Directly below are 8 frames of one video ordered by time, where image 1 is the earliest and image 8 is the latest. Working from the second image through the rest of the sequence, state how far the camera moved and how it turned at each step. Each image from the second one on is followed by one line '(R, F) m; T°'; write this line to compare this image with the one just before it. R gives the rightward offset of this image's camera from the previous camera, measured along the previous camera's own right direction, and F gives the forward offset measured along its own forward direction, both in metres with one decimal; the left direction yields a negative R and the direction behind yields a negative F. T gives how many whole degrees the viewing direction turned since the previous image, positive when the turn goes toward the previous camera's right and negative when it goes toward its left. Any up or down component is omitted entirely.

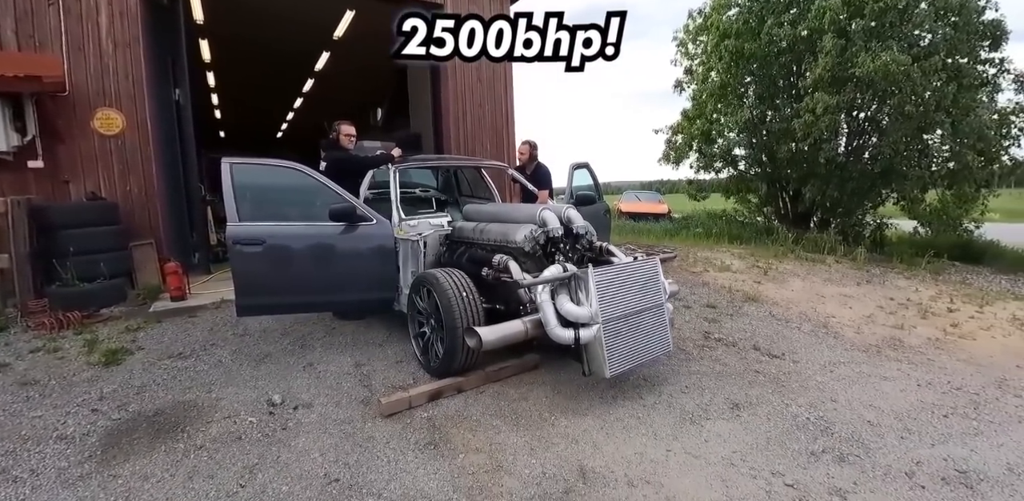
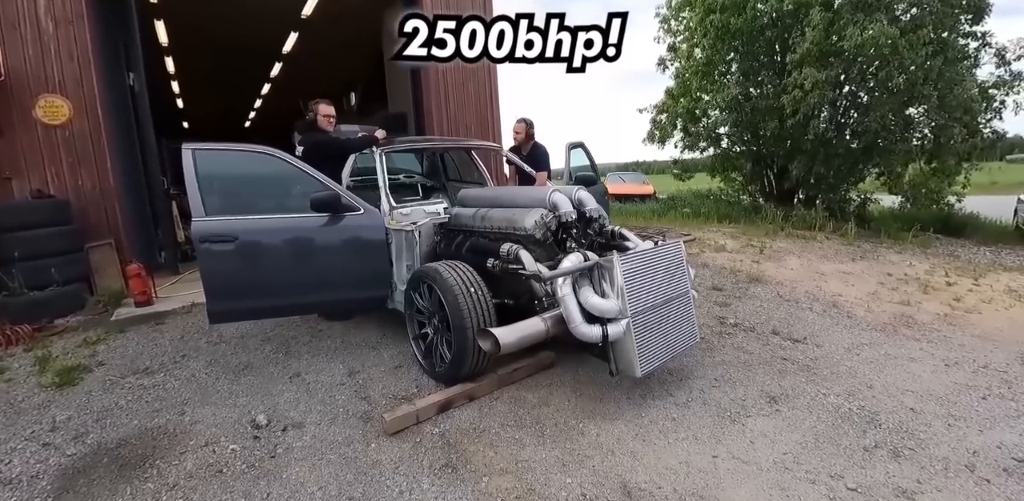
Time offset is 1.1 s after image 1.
(-0.2, +0.3) m; +3°
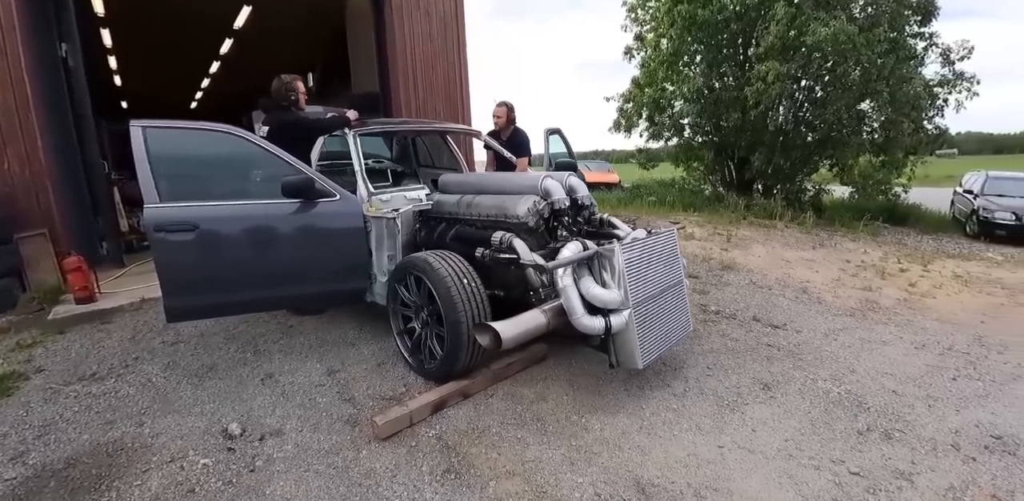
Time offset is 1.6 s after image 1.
(-0.2, +0.1) m; +5°
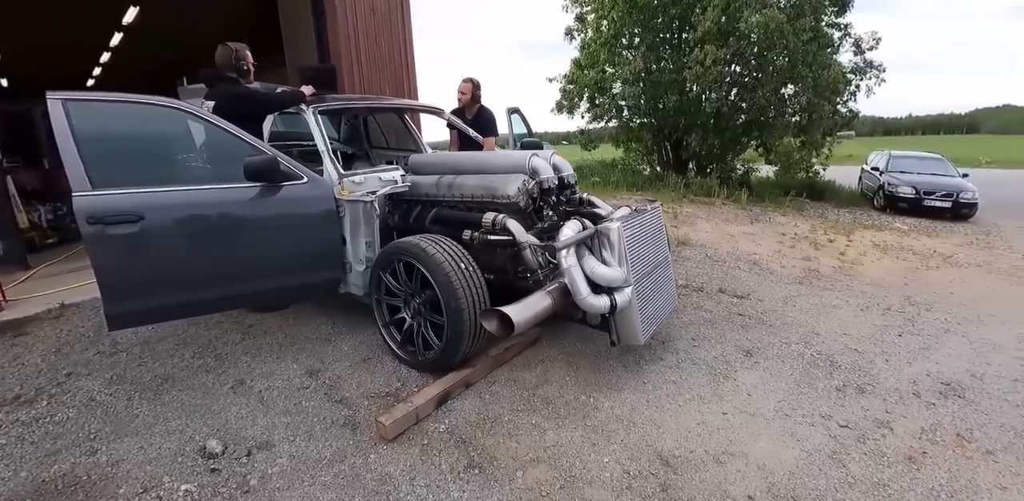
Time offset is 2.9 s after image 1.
(-0.3, +0.1) m; +8°
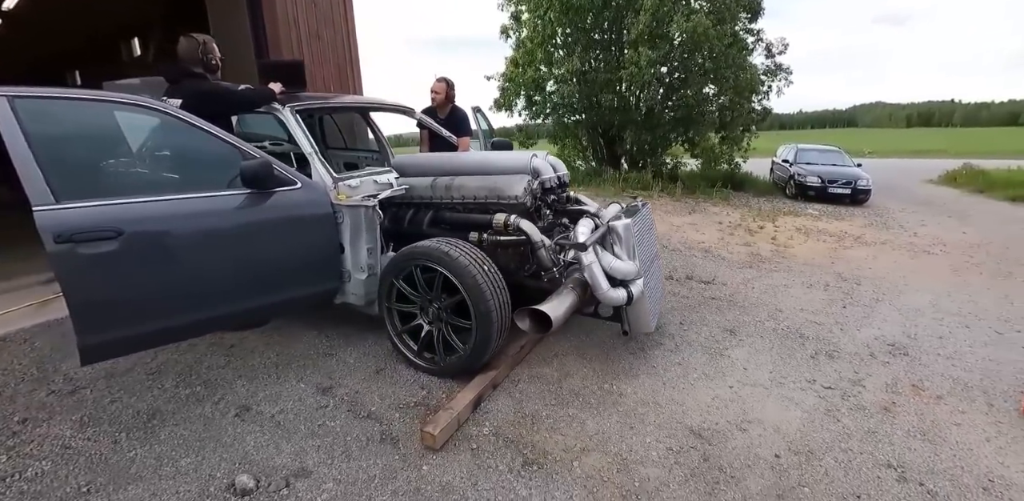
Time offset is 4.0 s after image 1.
(-0.5, 0.0) m; +9°
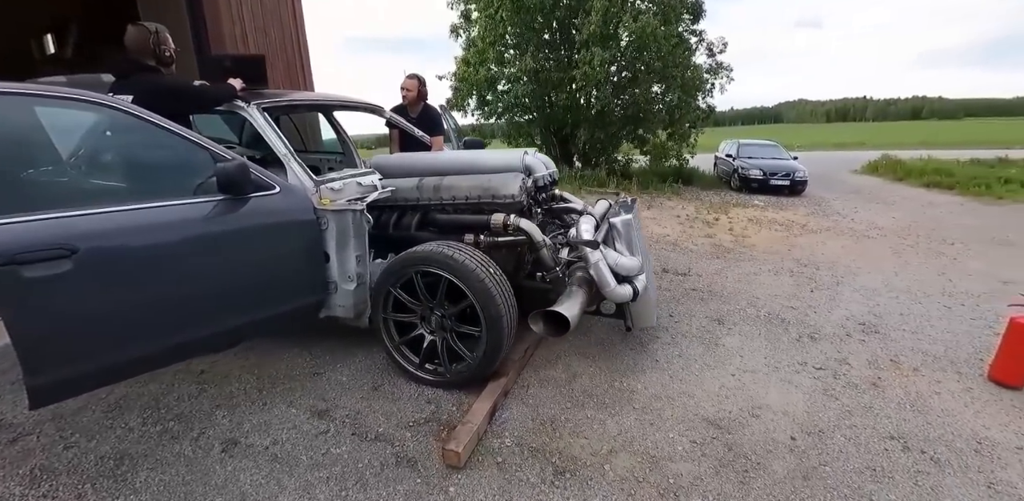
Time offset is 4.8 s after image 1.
(-0.3, +0.1) m; +7°
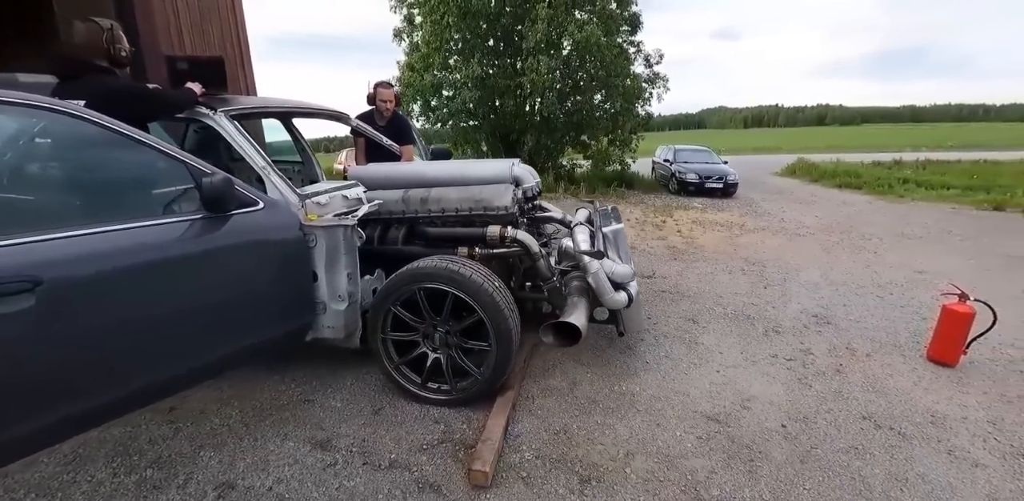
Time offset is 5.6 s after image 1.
(-0.3, 0.0) m; +8°
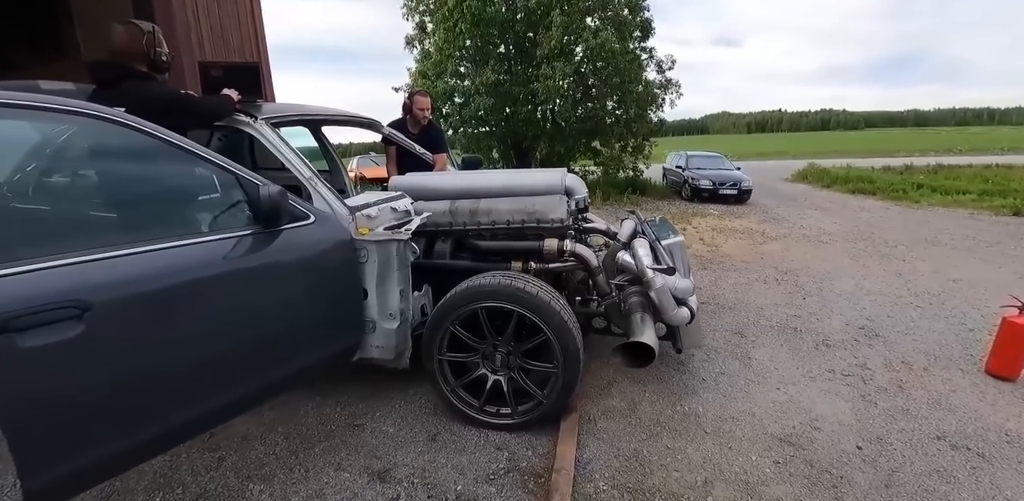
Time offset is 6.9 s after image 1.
(-0.3, +0.1) m; 0°
